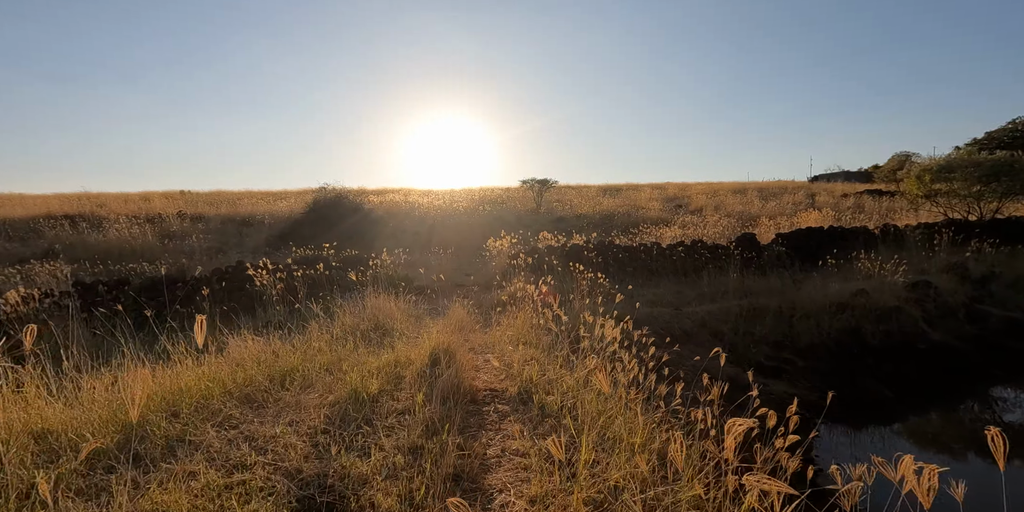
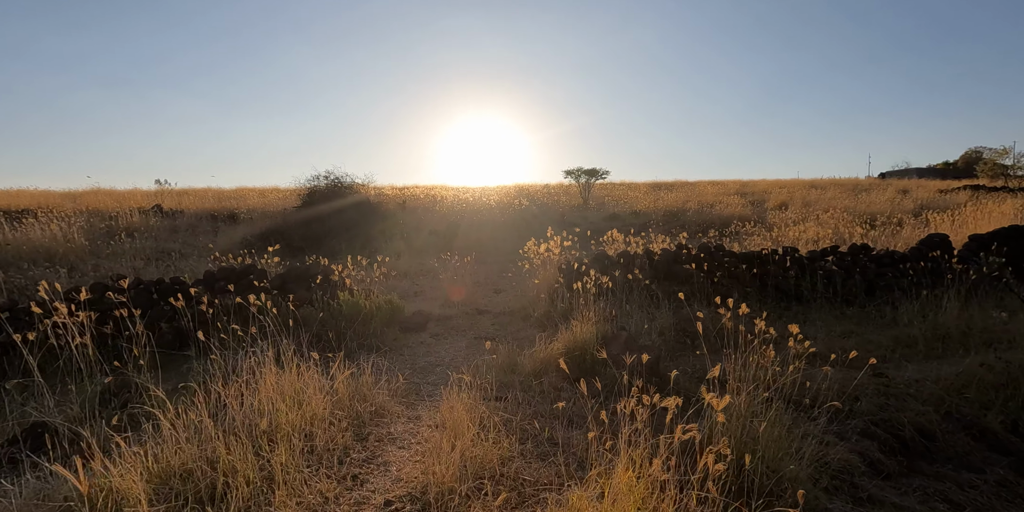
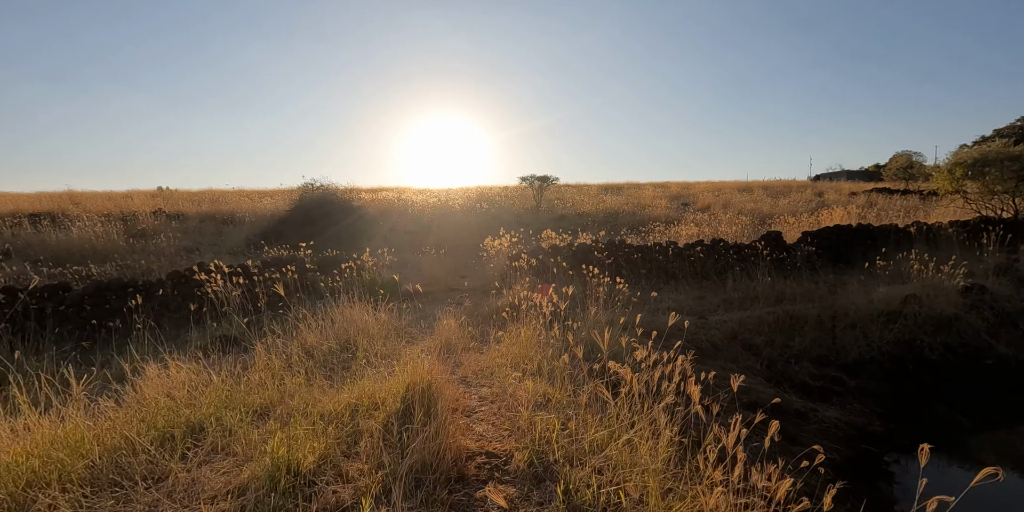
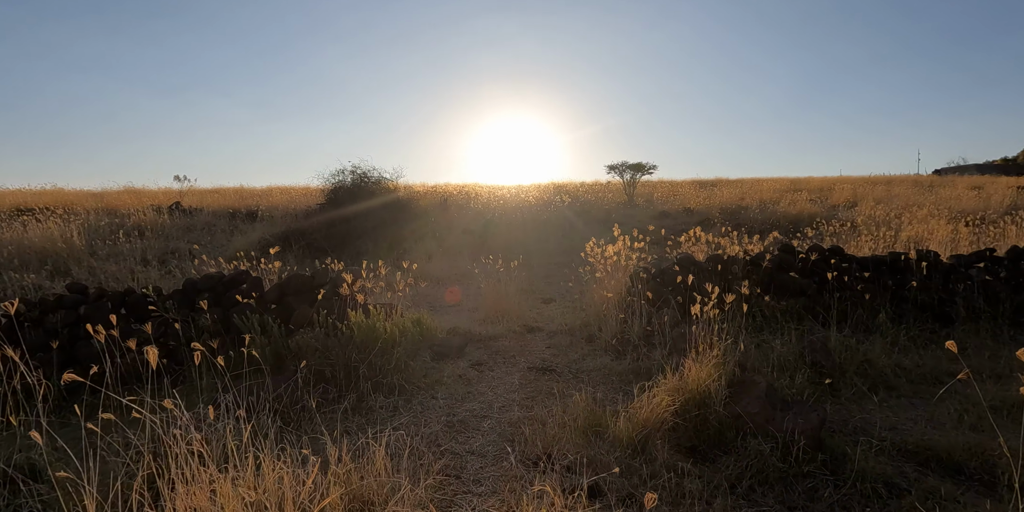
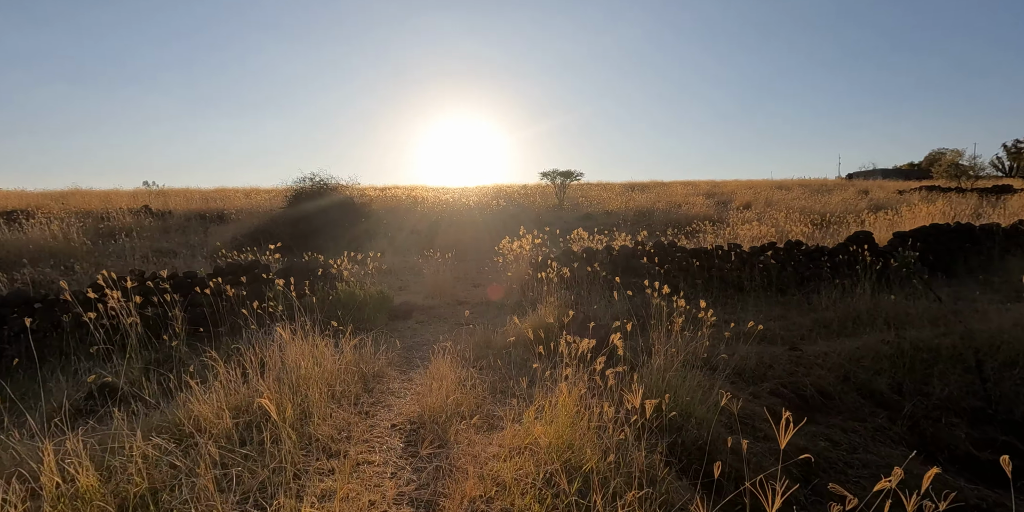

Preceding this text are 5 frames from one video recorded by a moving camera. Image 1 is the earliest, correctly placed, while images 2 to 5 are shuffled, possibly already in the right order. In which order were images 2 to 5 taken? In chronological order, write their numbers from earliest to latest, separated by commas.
3, 5, 2, 4
